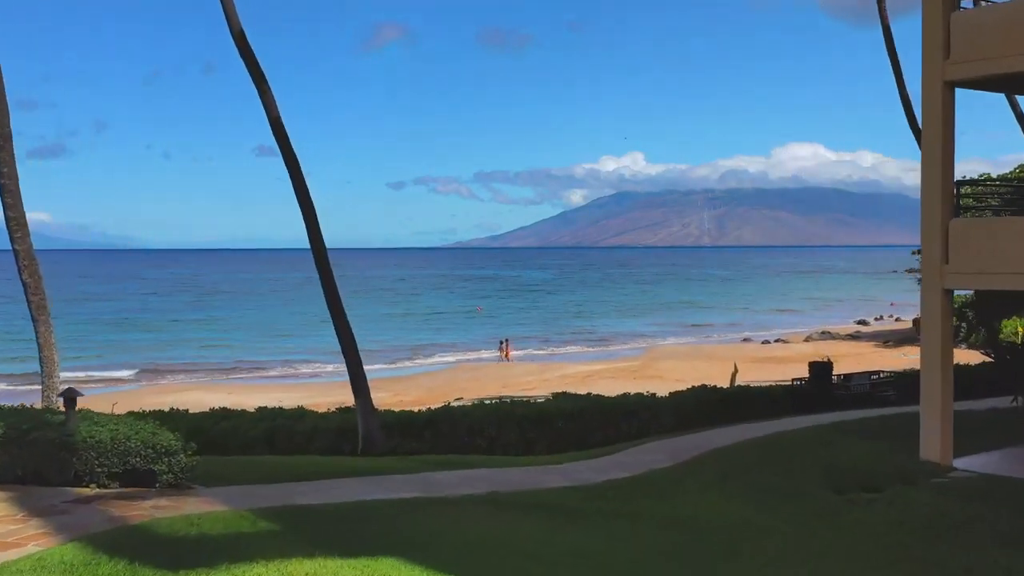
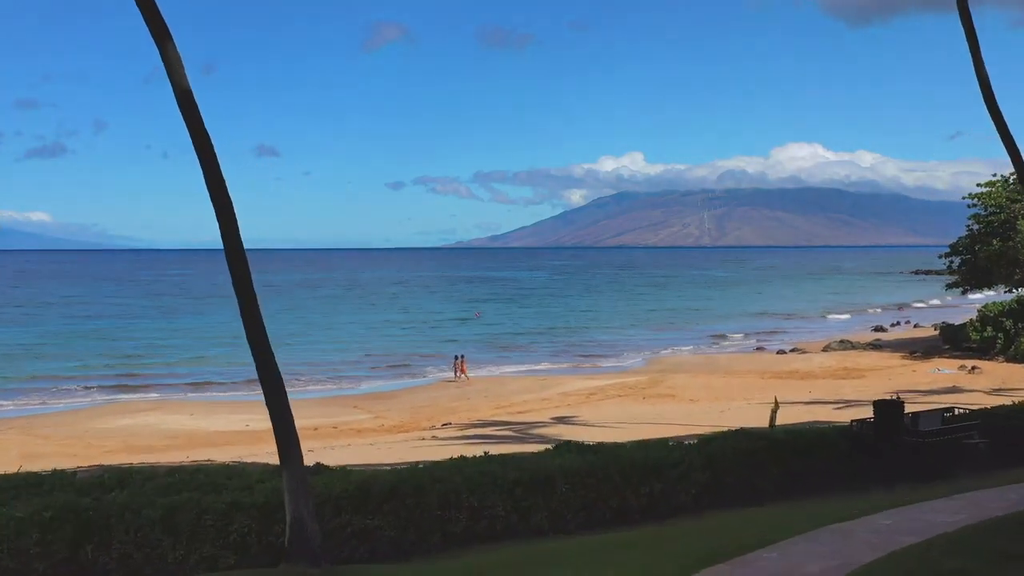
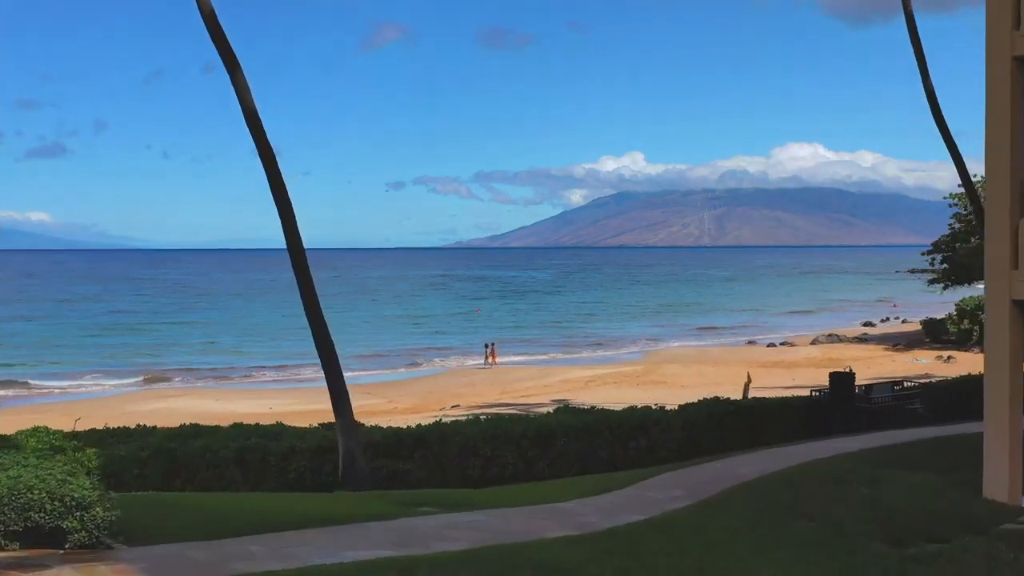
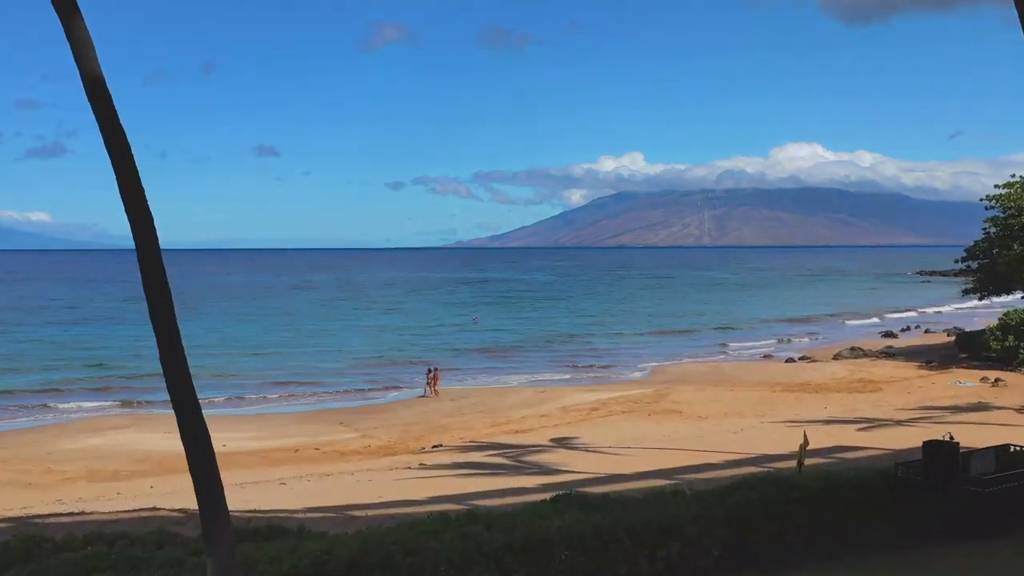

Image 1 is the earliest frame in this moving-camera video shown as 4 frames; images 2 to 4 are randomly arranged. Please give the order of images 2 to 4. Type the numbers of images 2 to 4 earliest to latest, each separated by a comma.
3, 2, 4
